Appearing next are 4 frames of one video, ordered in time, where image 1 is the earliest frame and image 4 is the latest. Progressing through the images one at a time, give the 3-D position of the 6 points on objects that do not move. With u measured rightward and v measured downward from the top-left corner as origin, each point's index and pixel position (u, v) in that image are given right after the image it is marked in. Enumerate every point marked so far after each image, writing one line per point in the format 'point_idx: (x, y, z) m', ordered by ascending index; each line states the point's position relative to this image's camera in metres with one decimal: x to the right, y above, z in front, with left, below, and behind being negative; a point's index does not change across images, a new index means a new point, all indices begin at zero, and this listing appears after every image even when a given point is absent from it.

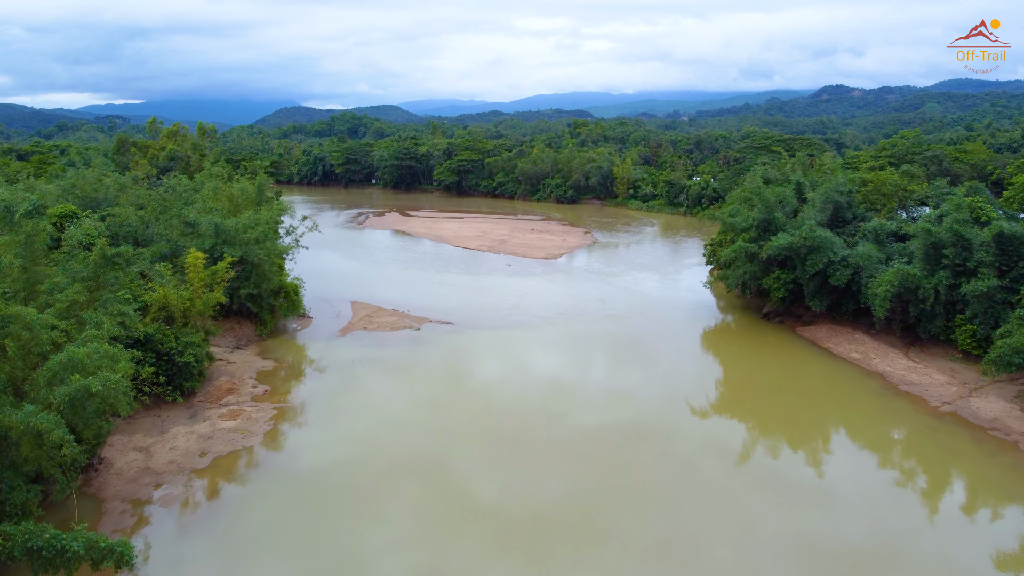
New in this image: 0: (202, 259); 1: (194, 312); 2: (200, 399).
0: (-8.0, +0.7, +19.2) m
1: (-7.8, -0.6, +18.2) m
2: (-7.5, -2.7, +17.8) m
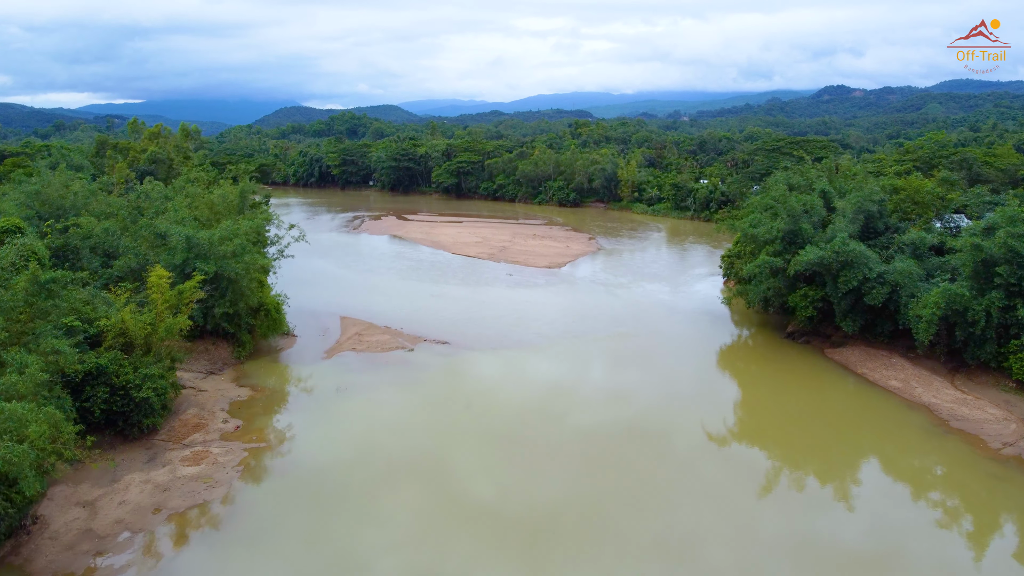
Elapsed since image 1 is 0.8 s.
0: (-8.0, +0.2, +17.2) m
1: (-7.7, -1.1, +16.2) m
2: (-7.4, -3.2, +15.8) m
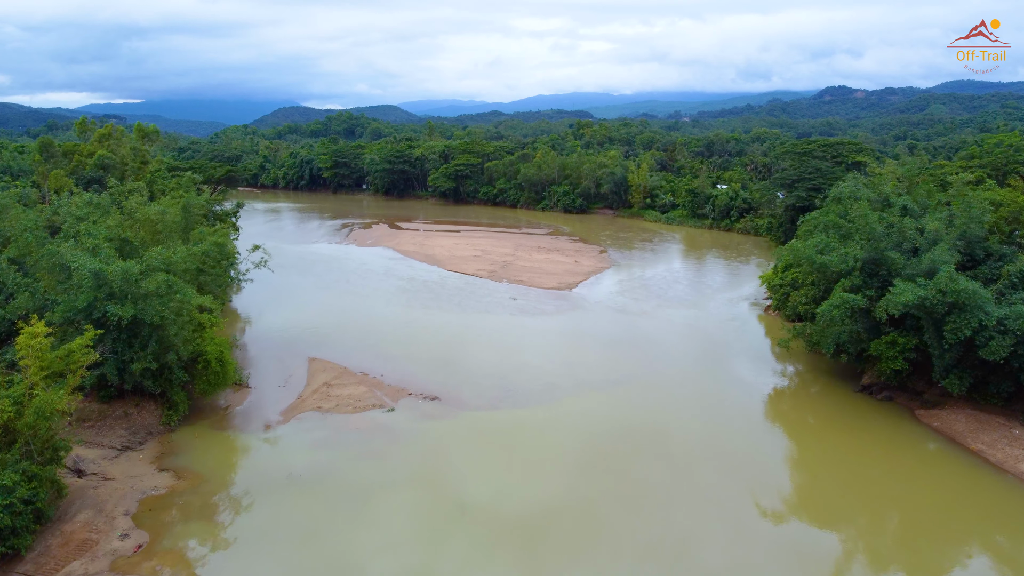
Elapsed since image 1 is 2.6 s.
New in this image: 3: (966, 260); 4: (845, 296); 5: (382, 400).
0: (-7.8, -0.8, +12.5) m
1: (-7.6, -2.1, +11.5) m
2: (-7.3, -4.2, +11.1) m
3: (+10.8, +0.7, +17.6) m
4: (+7.5, -0.2, +16.8) m
5: (-3.3, -2.8, +18.8) m
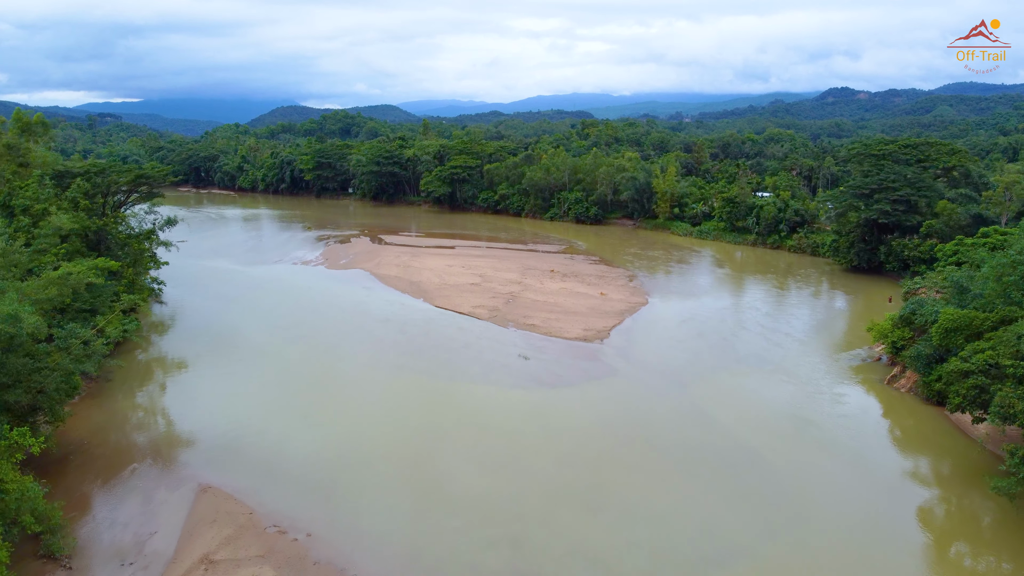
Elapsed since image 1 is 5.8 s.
0: (-7.5, -2.3, +4.2) m
1: (-7.2, -3.6, +3.2) m
2: (-6.9, -5.7, +2.8) m
3: (+11.1, -0.9, +9.3) m
4: (+7.8, -1.8, +8.6) m
5: (-3.0, -4.3, +10.5) m
